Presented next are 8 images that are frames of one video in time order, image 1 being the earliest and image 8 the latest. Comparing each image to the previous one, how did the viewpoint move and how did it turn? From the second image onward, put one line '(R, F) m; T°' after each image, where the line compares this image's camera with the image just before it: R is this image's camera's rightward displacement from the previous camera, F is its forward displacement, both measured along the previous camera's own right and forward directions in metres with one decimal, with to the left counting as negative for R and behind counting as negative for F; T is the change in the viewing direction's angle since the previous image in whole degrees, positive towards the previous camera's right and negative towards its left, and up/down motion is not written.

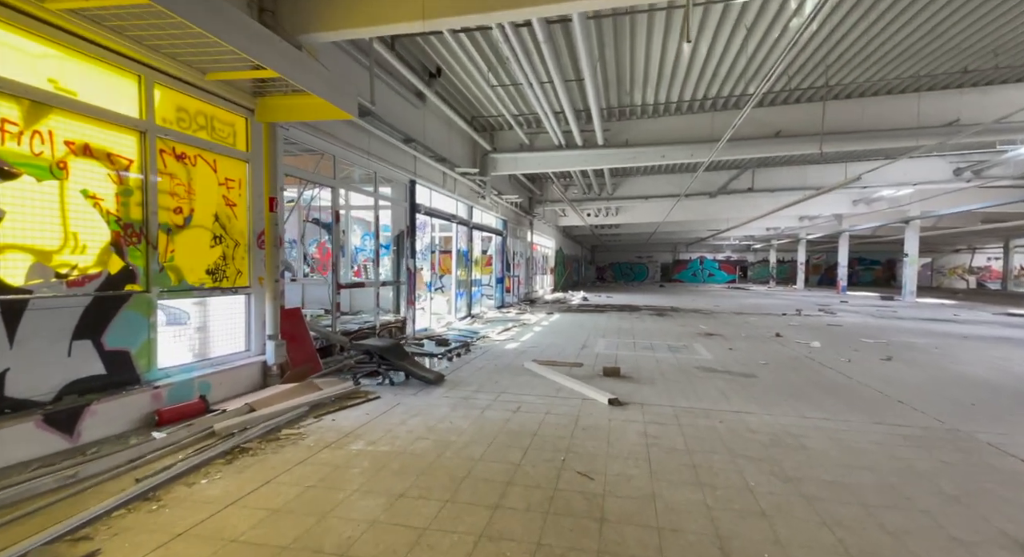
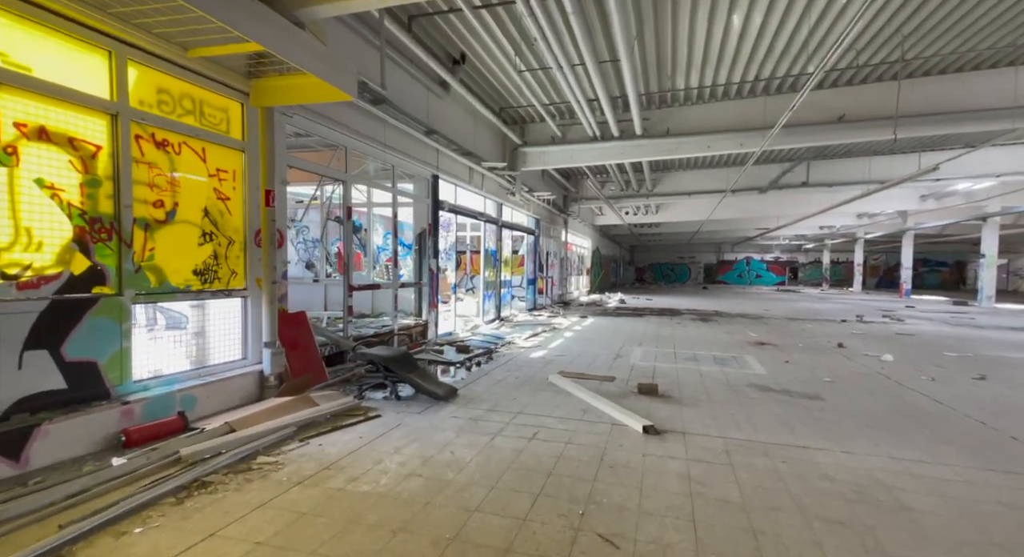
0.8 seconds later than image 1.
(+0.2, +0.6) m; -5°
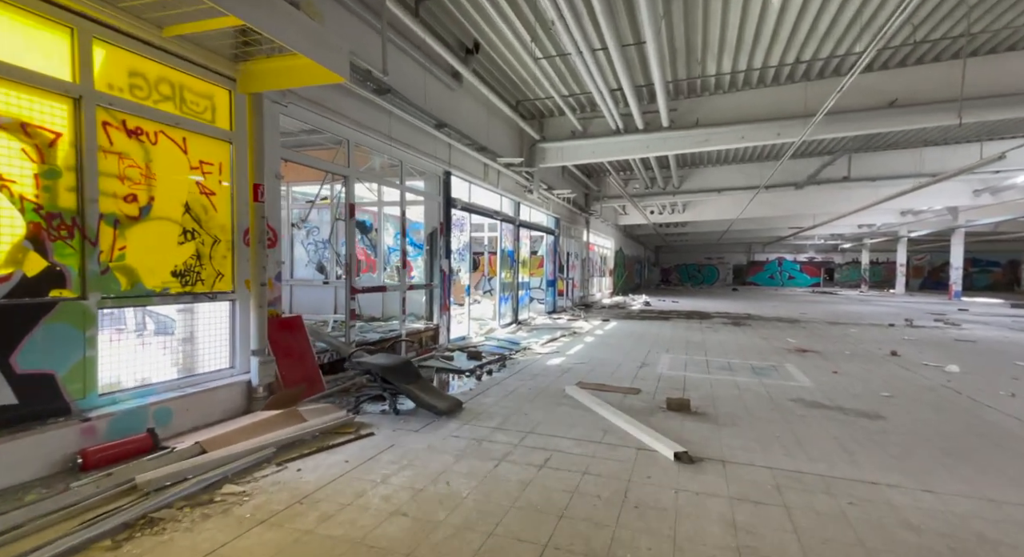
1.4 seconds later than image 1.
(+0.1, +0.5) m; -3°
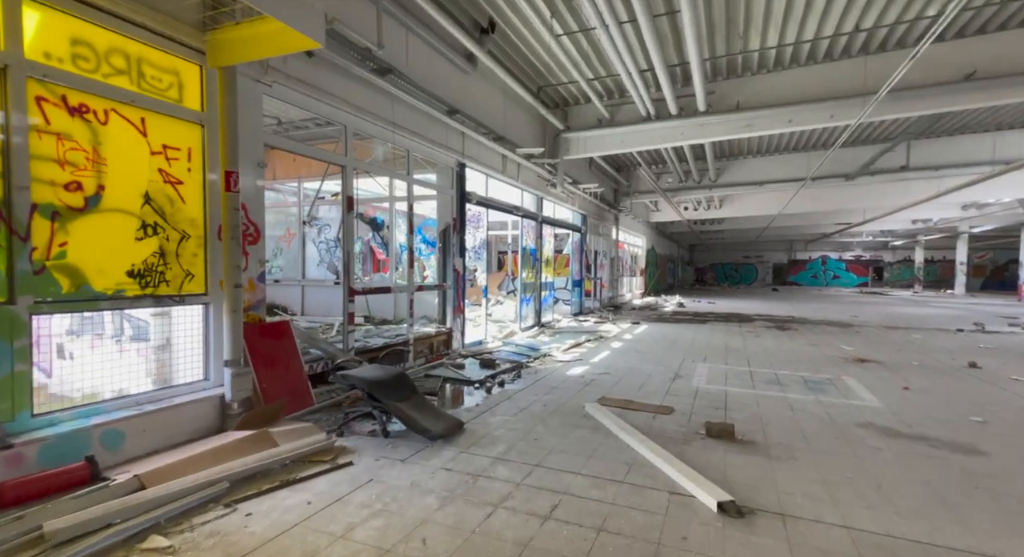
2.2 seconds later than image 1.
(+0.2, +0.6) m; -4°
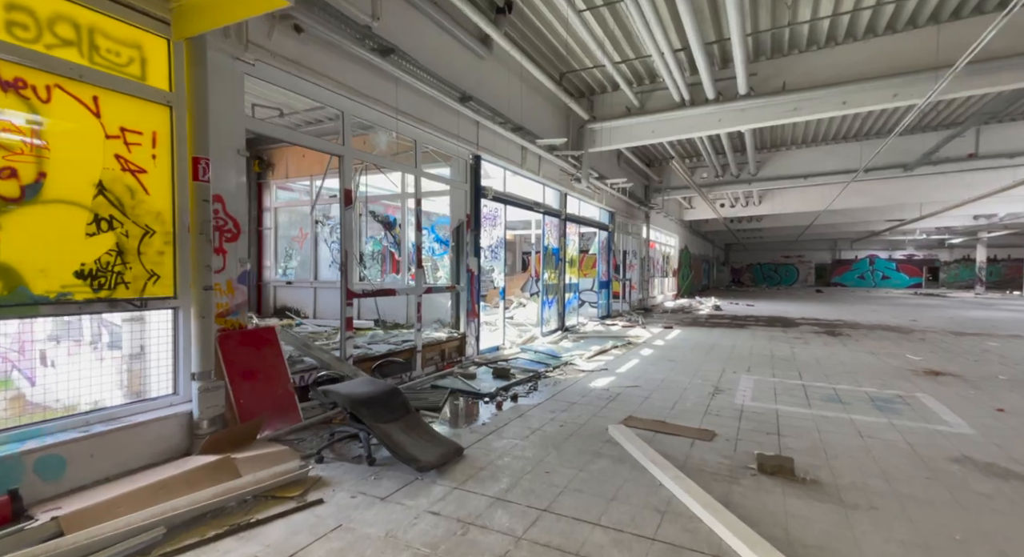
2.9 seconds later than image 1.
(+0.1, +0.6) m; -4°
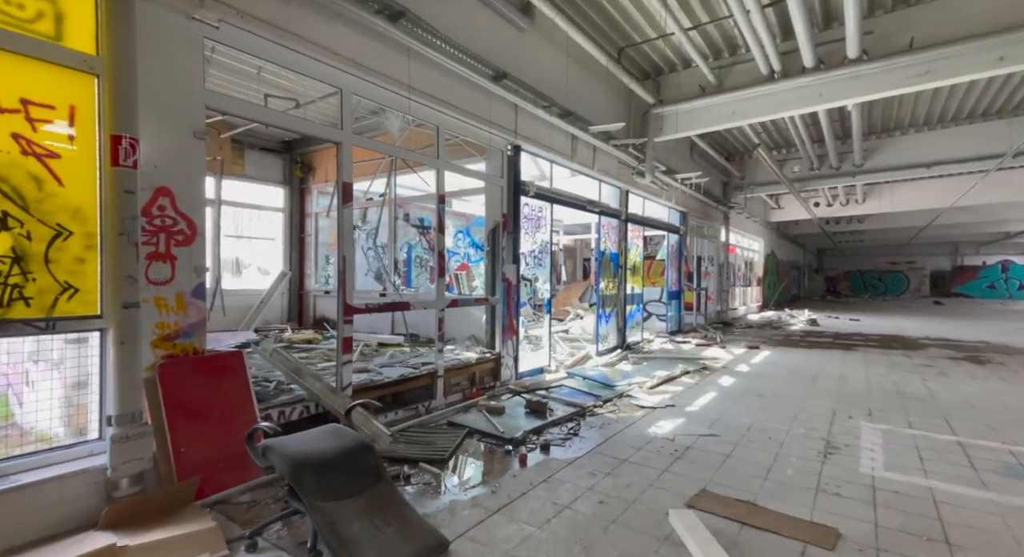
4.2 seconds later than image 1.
(+0.3, +1.0) m; -8°
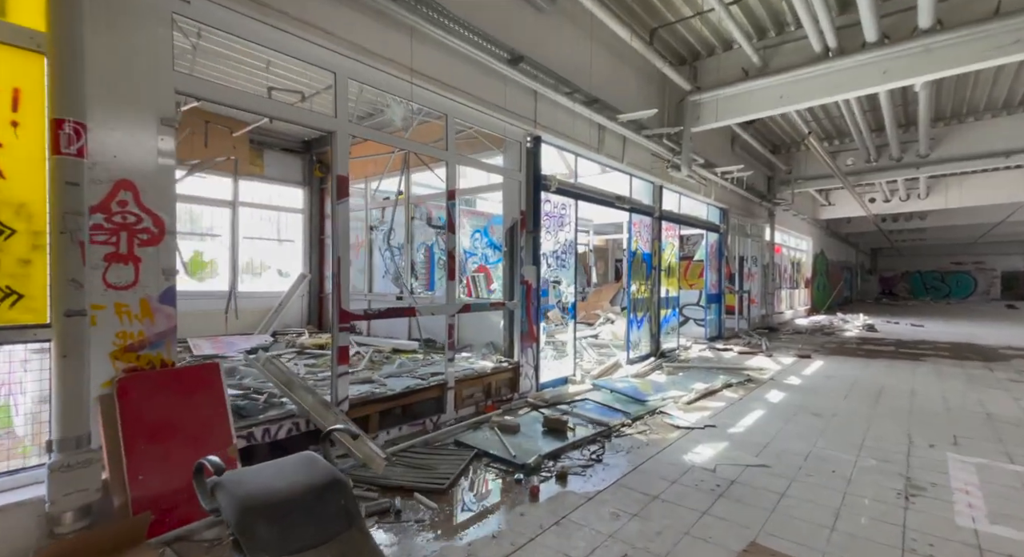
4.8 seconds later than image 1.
(+0.1, +0.4) m; -4°
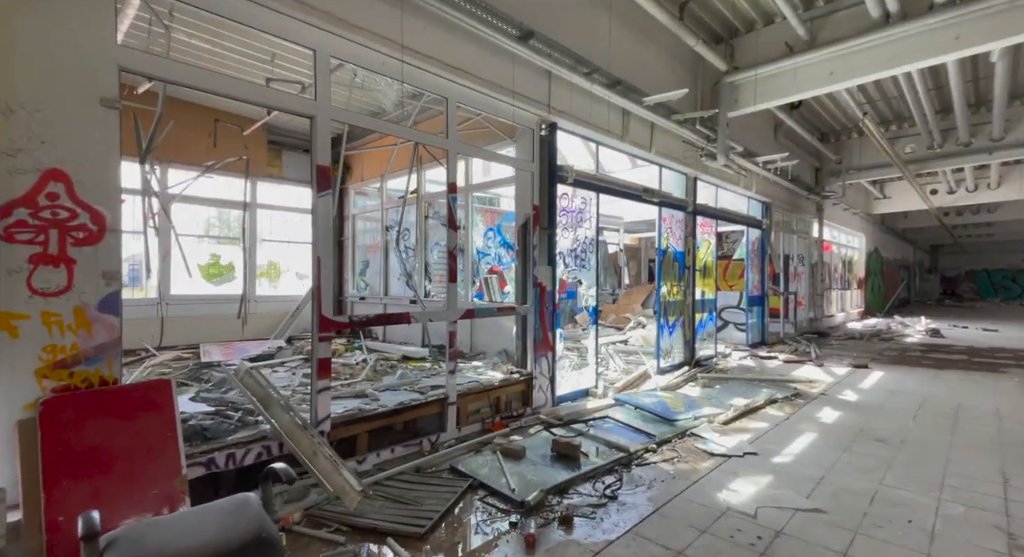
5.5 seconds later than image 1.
(+0.2, +0.5) m; -4°
